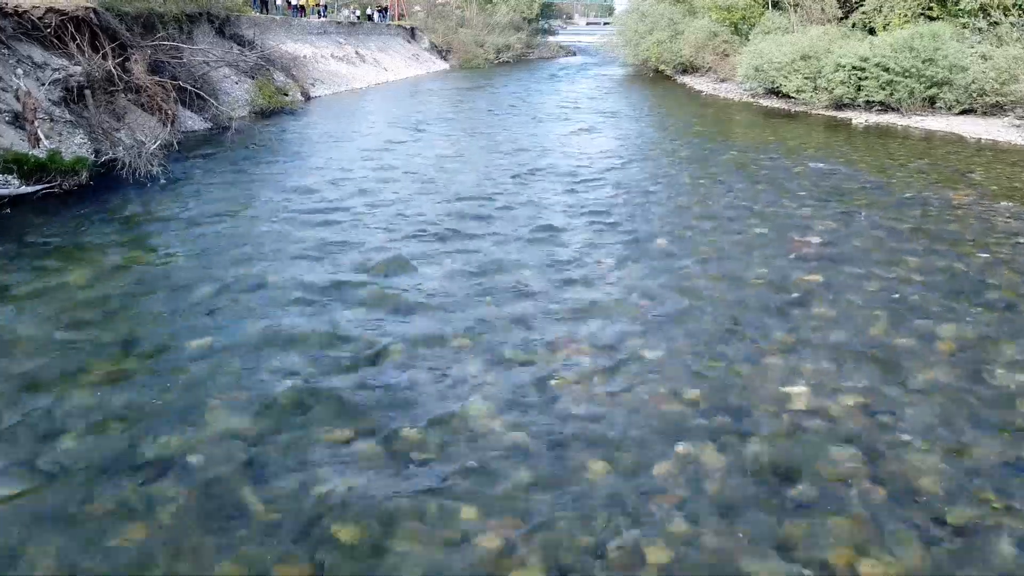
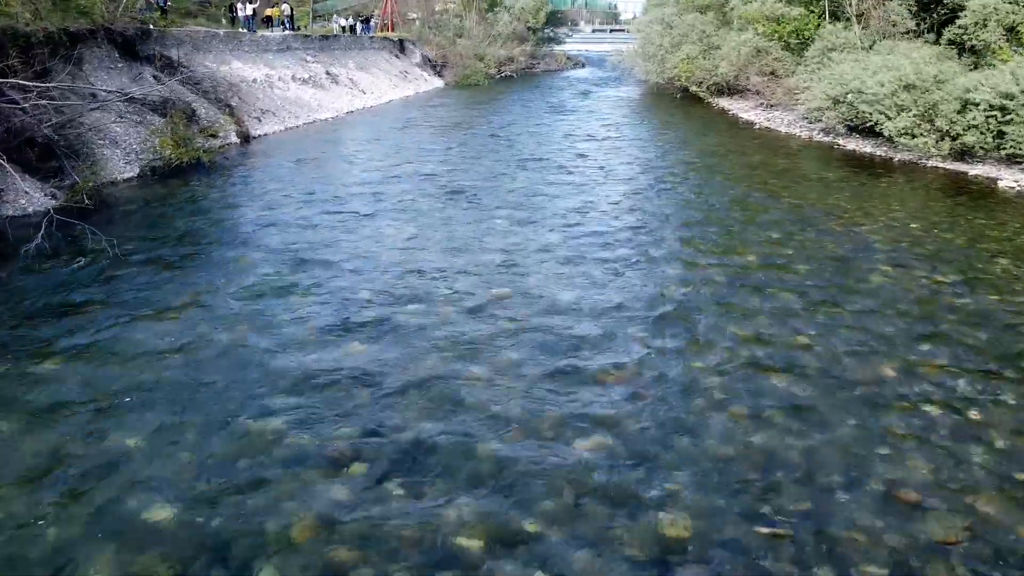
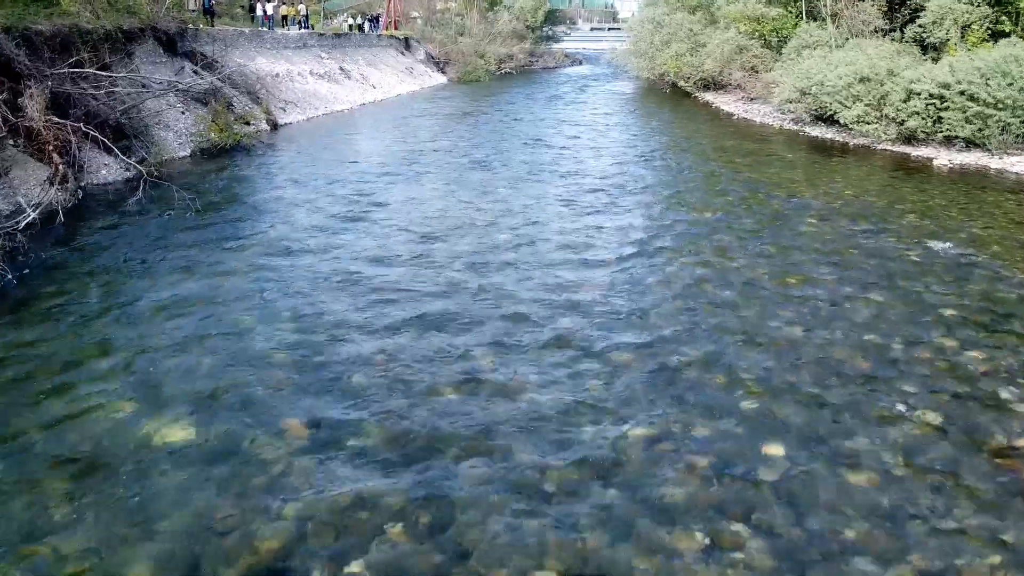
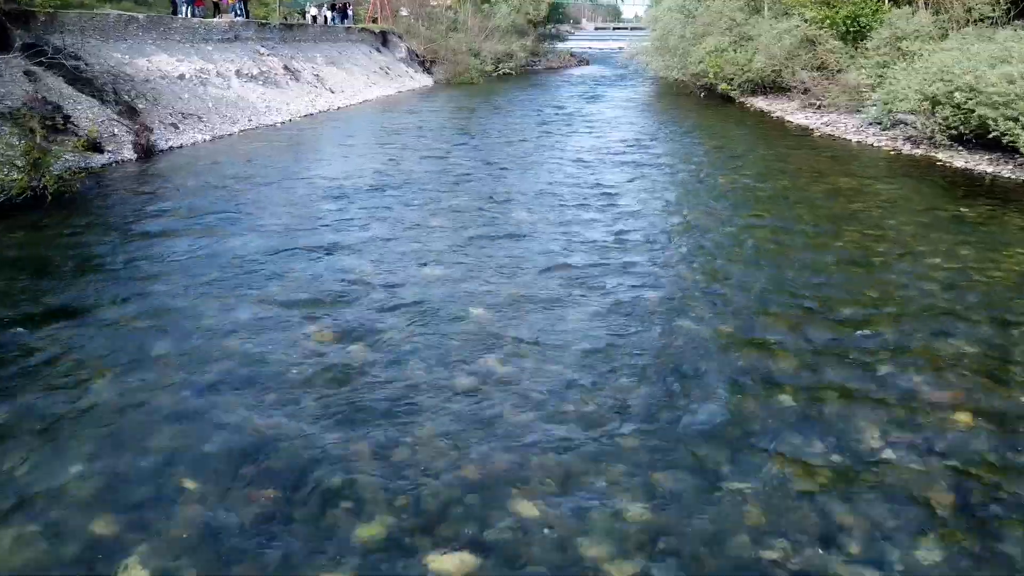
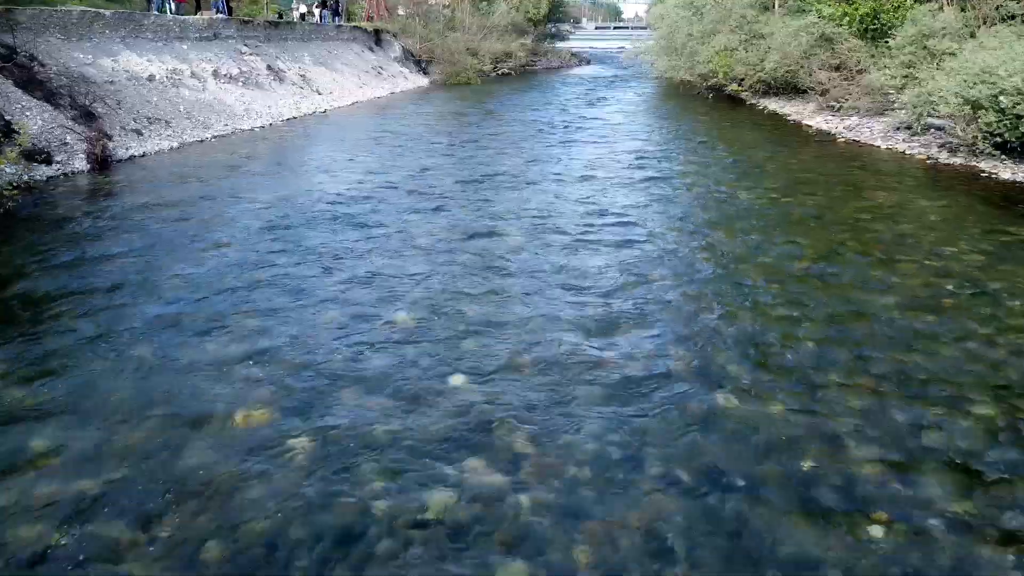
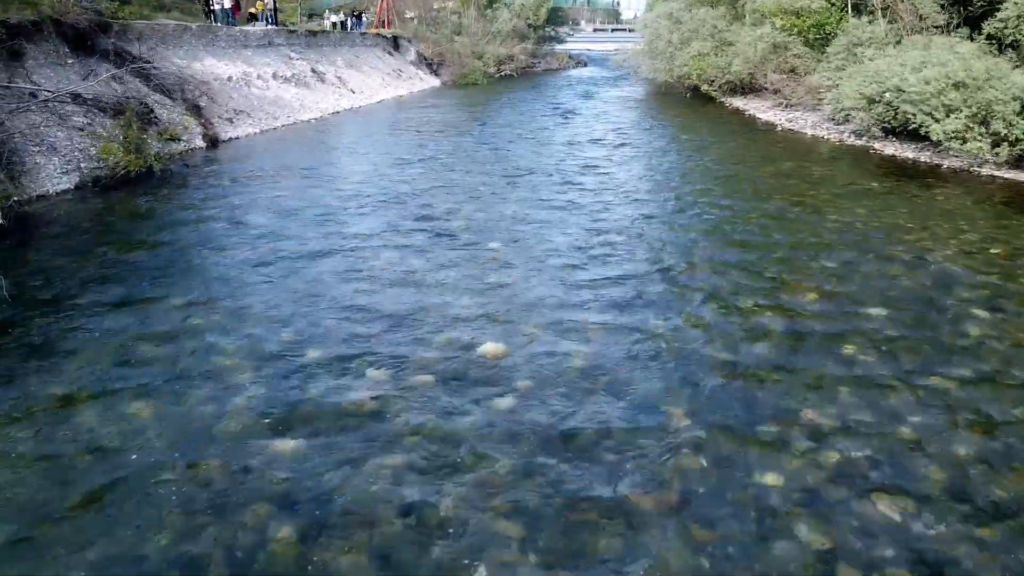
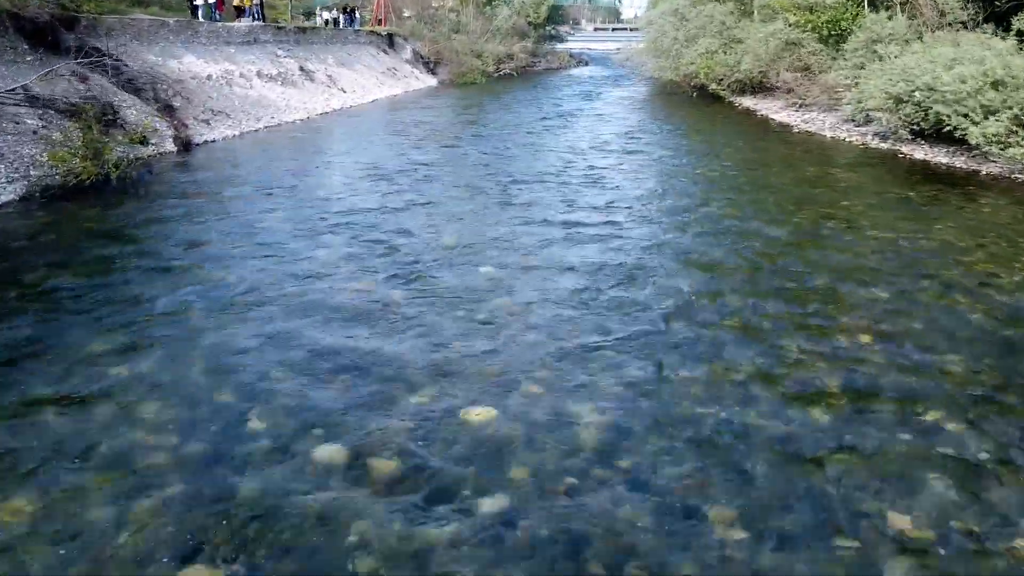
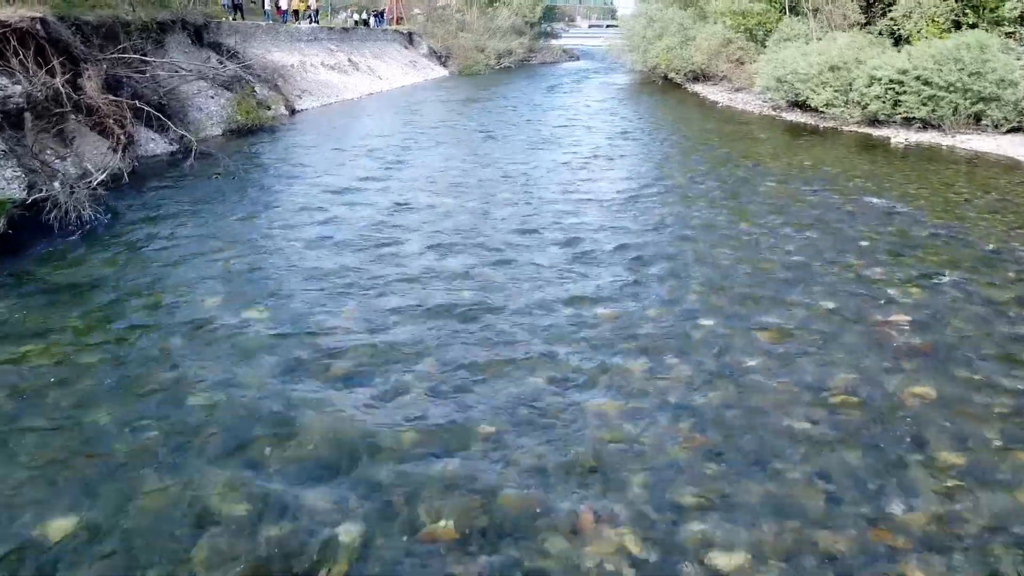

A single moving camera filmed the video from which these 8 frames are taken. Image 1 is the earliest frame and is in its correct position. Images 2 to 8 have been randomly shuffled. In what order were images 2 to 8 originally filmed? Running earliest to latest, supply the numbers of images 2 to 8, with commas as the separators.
8, 3, 2, 6, 7, 4, 5
